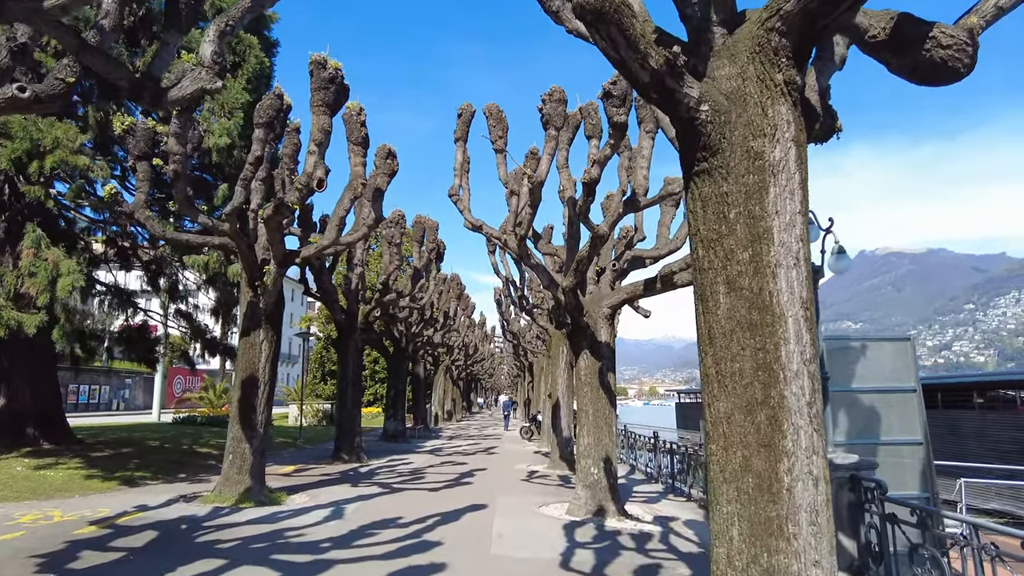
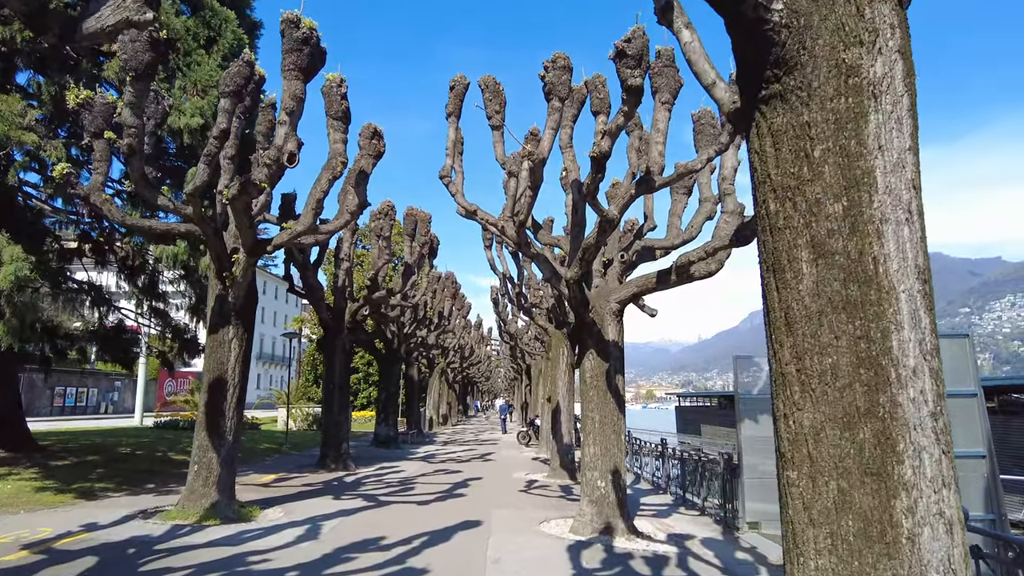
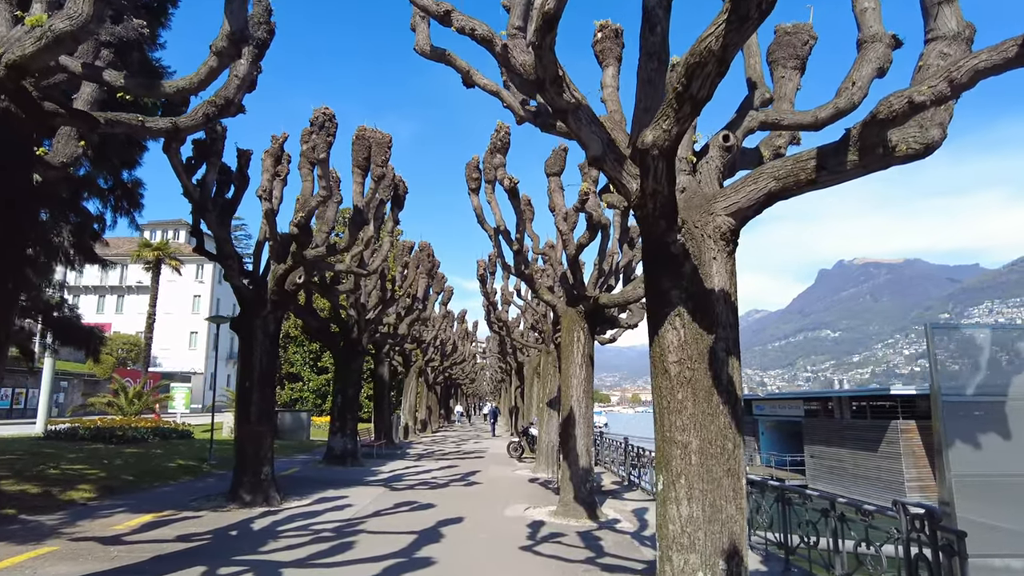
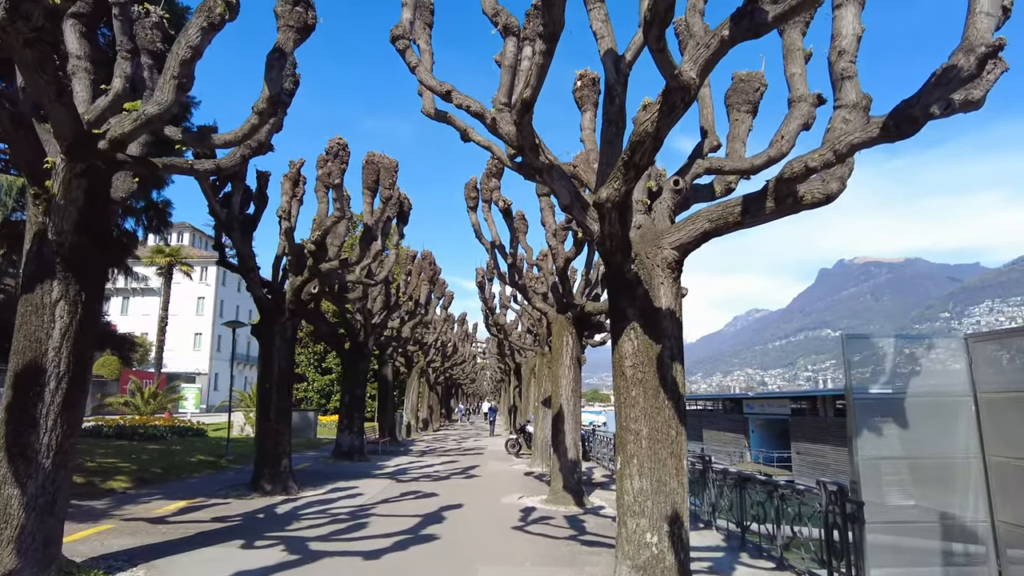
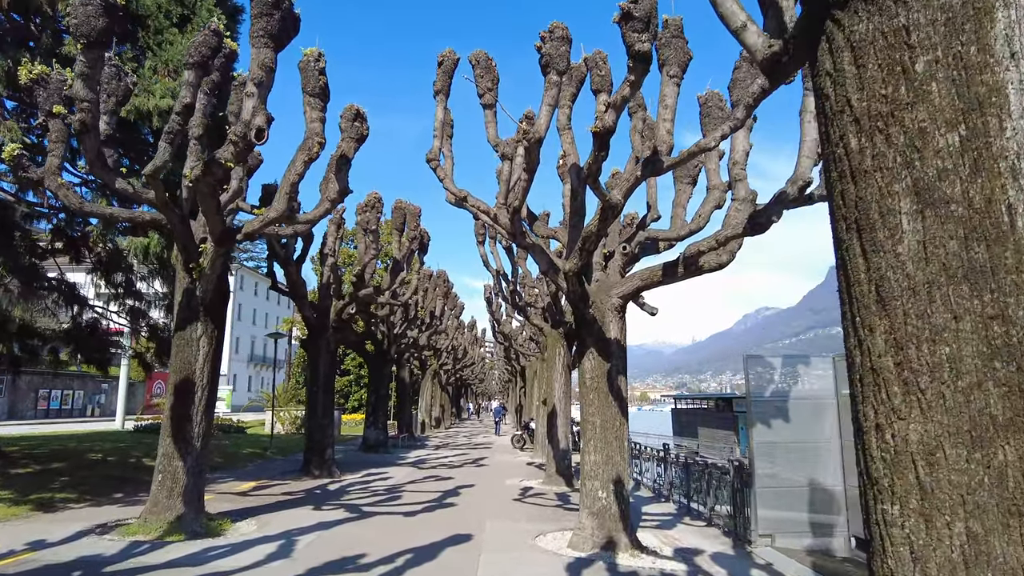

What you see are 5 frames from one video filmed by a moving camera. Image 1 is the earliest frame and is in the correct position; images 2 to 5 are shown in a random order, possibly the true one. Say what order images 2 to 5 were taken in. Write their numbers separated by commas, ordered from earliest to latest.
2, 5, 4, 3
